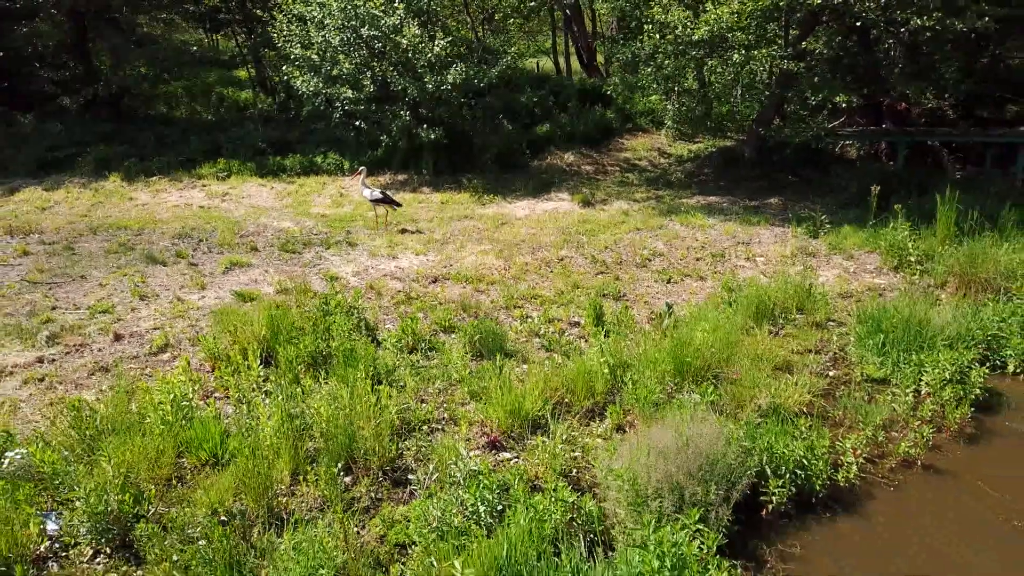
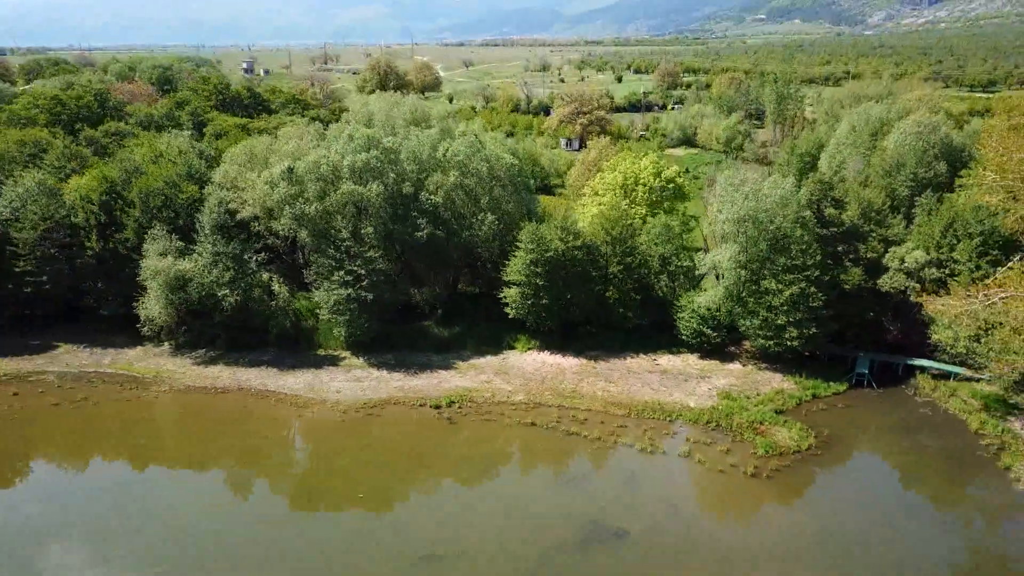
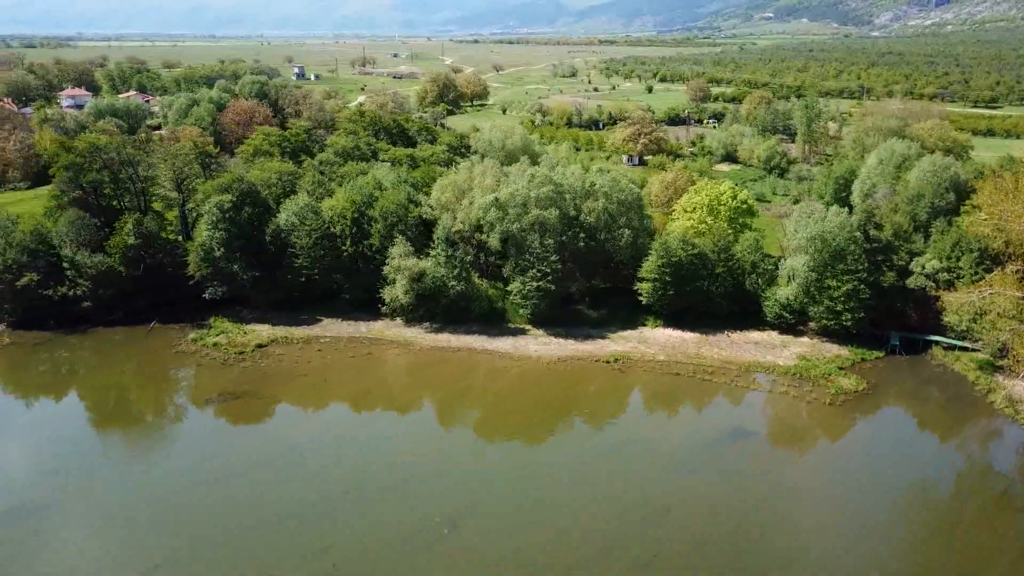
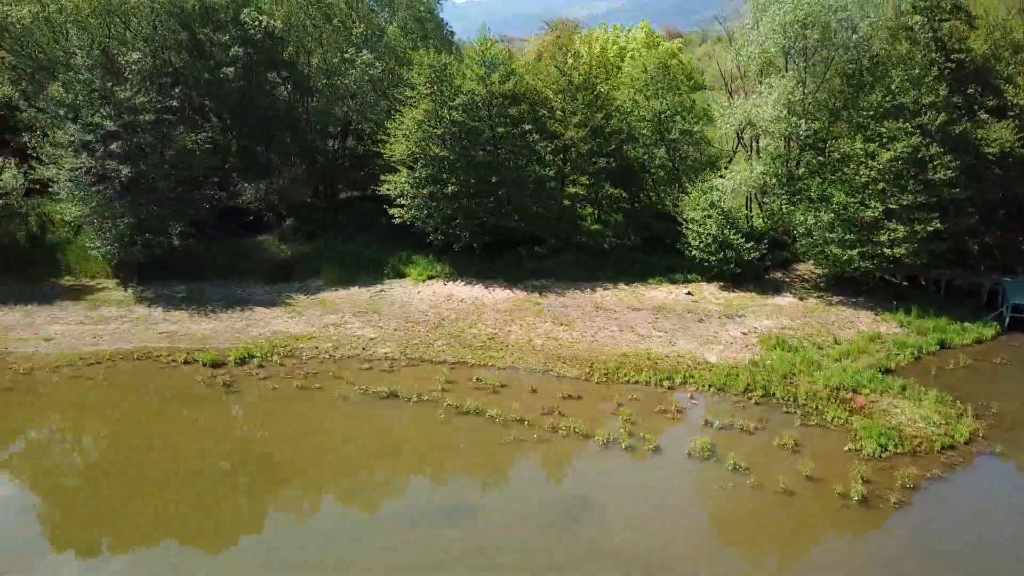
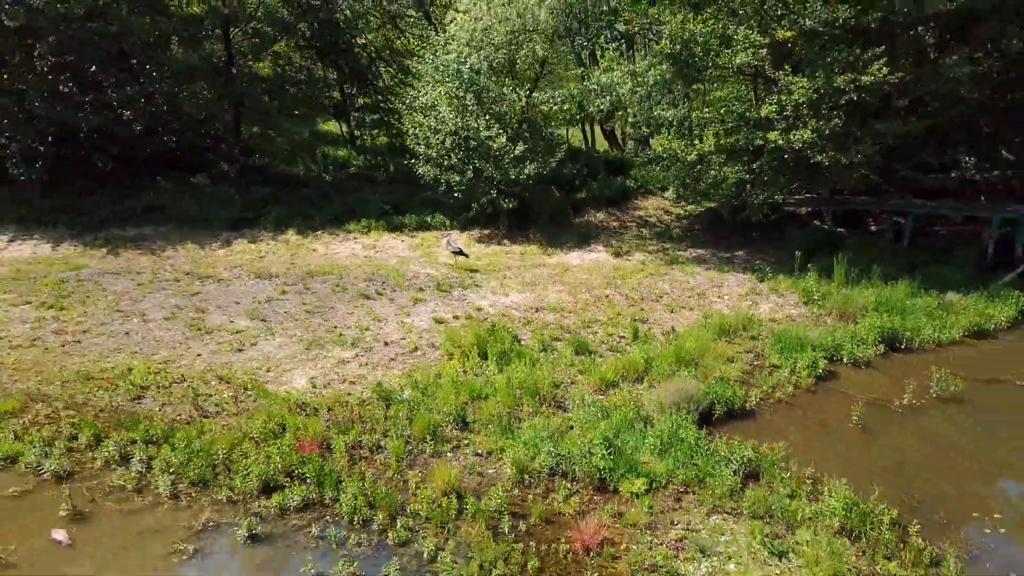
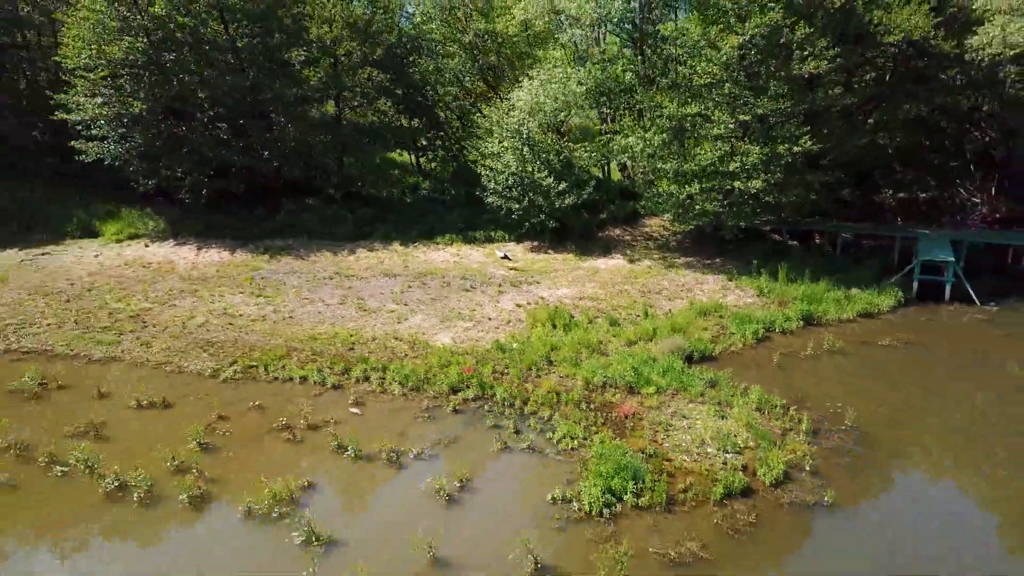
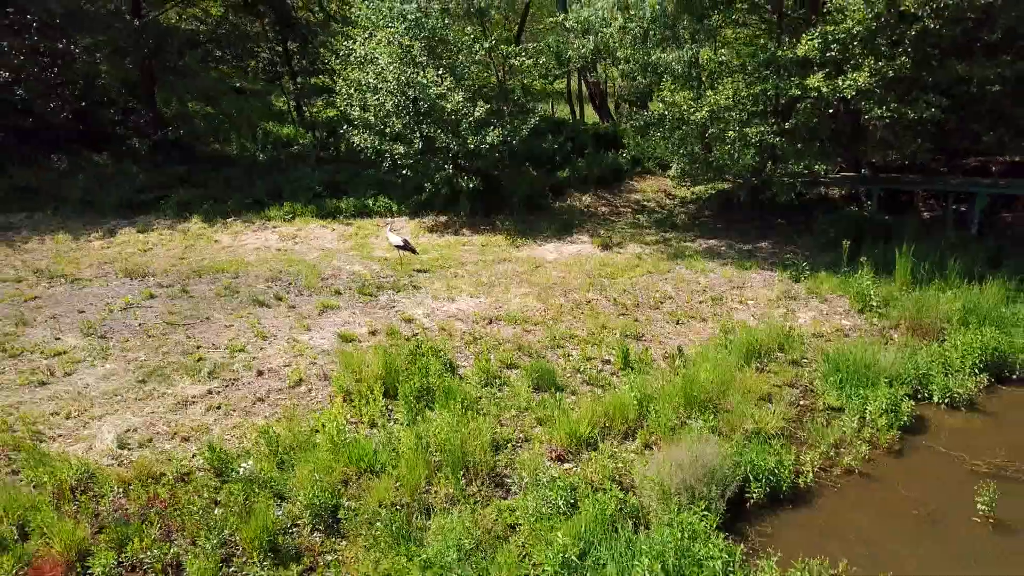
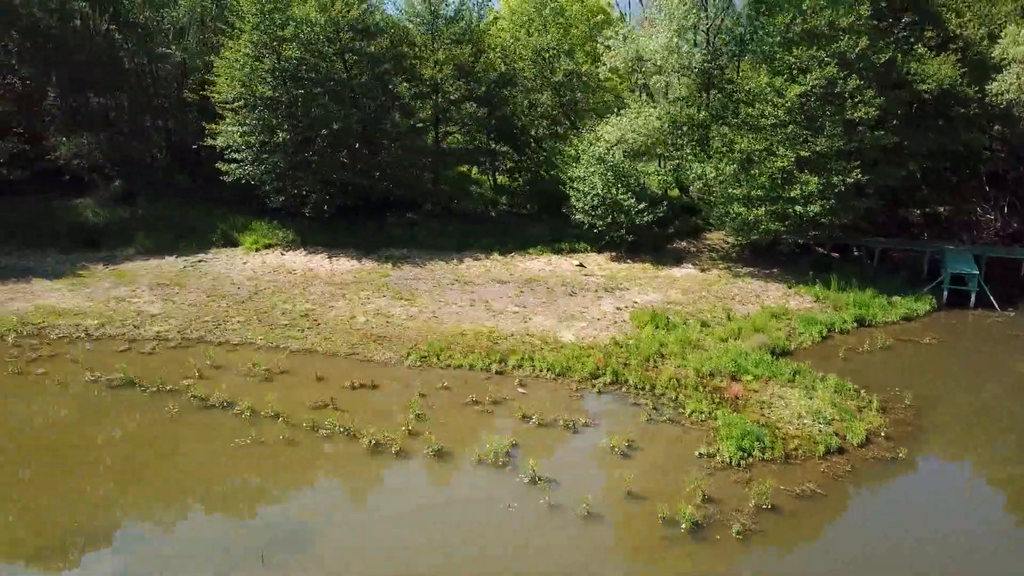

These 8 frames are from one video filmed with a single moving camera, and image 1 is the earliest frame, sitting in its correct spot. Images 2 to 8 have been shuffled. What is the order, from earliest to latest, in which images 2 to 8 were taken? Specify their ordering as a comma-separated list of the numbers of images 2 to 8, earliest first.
7, 5, 6, 8, 4, 2, 3
